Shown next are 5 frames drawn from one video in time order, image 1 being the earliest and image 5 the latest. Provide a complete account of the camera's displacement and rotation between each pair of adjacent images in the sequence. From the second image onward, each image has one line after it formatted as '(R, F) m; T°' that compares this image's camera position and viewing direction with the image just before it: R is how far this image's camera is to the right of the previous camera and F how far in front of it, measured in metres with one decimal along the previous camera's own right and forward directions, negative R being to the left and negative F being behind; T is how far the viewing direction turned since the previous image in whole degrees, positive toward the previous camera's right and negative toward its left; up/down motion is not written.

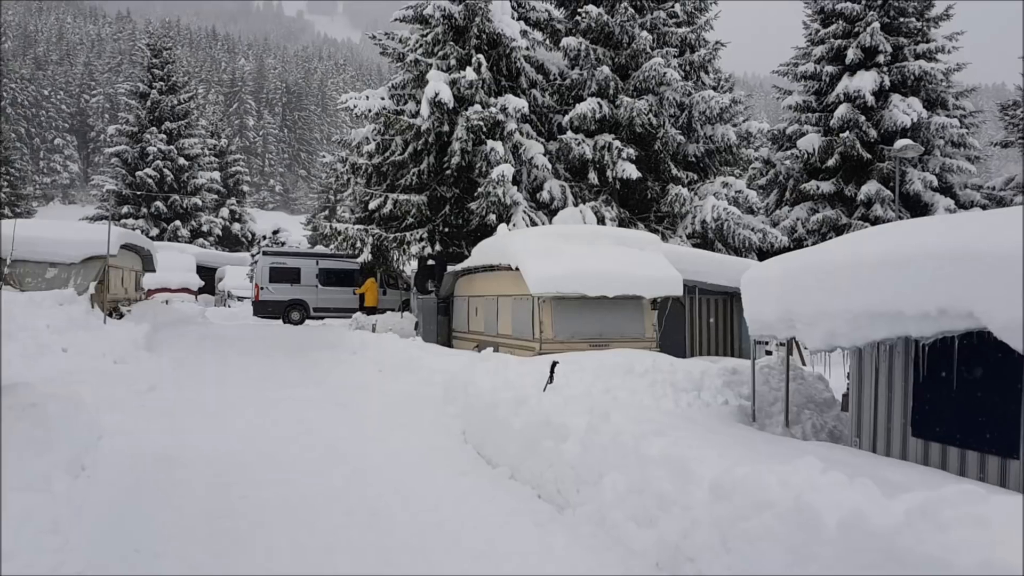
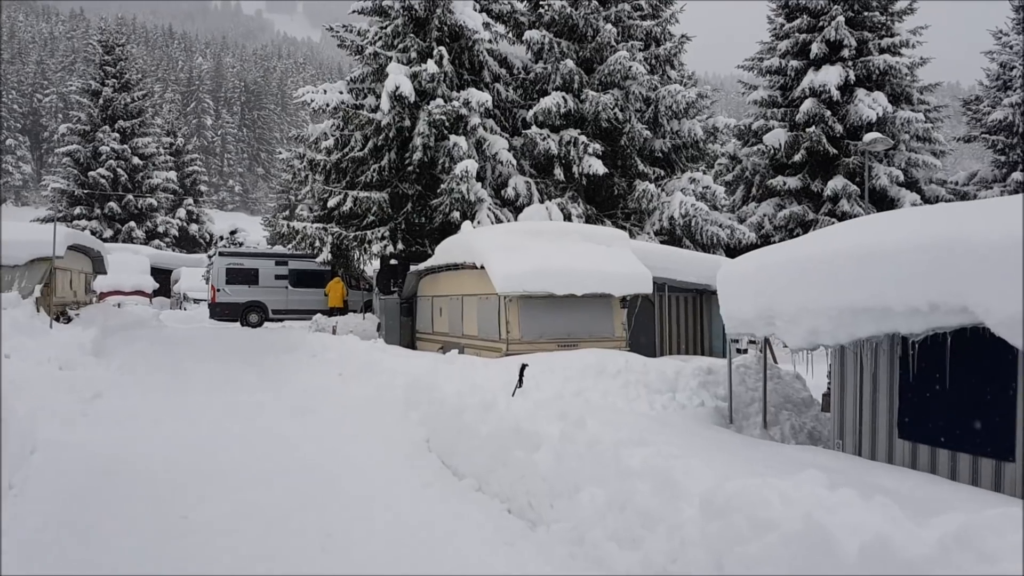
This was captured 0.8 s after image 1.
(0.0, +0.5) m; +3°
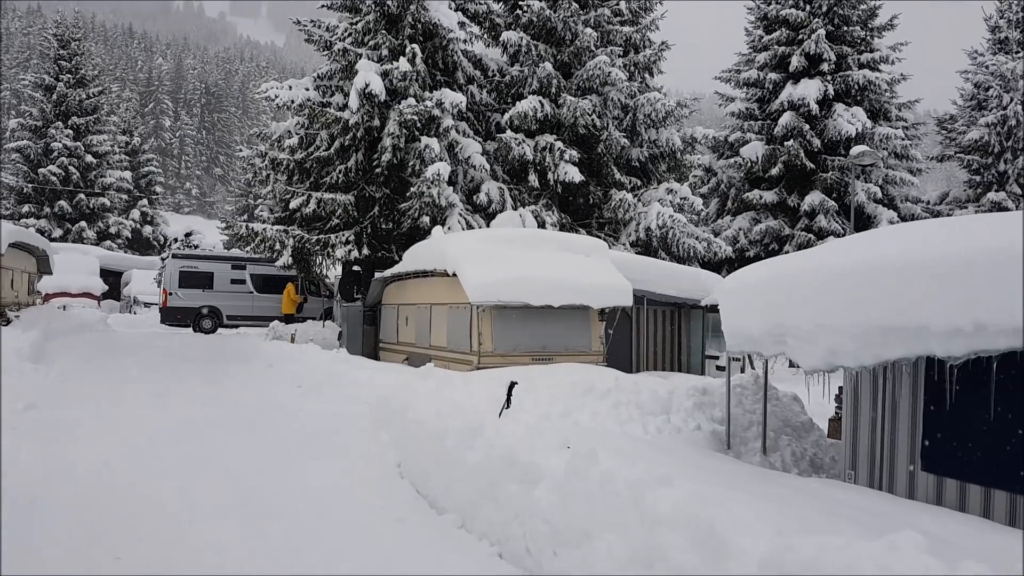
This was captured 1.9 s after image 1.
(-0.2, +0.8) m; +3°
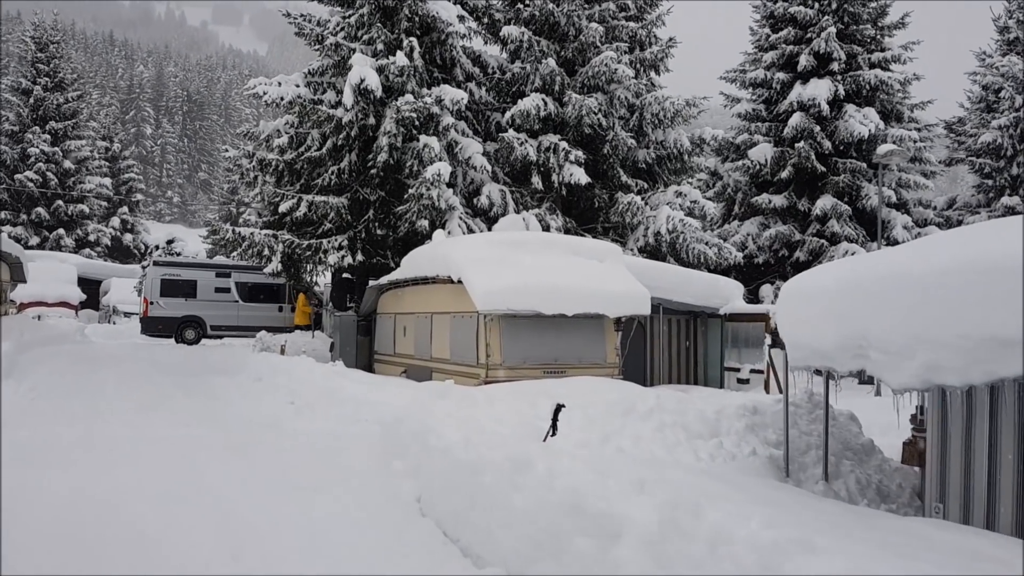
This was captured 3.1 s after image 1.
(-0.4, +0.9) m; +1°
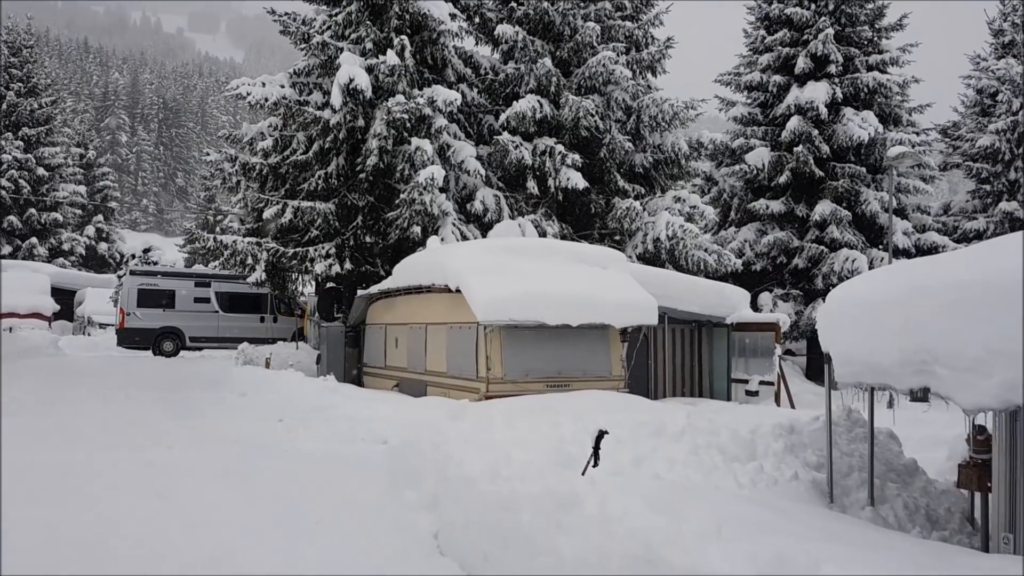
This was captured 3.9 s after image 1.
(-0.3, +0.6) m; +2°
